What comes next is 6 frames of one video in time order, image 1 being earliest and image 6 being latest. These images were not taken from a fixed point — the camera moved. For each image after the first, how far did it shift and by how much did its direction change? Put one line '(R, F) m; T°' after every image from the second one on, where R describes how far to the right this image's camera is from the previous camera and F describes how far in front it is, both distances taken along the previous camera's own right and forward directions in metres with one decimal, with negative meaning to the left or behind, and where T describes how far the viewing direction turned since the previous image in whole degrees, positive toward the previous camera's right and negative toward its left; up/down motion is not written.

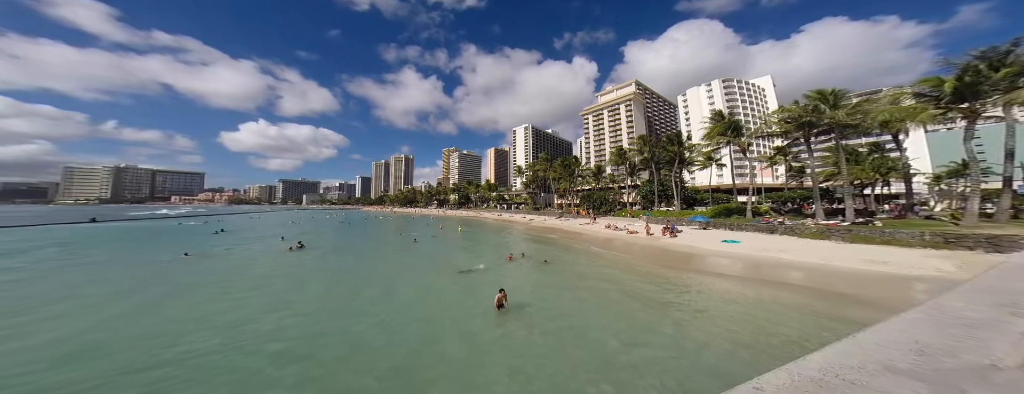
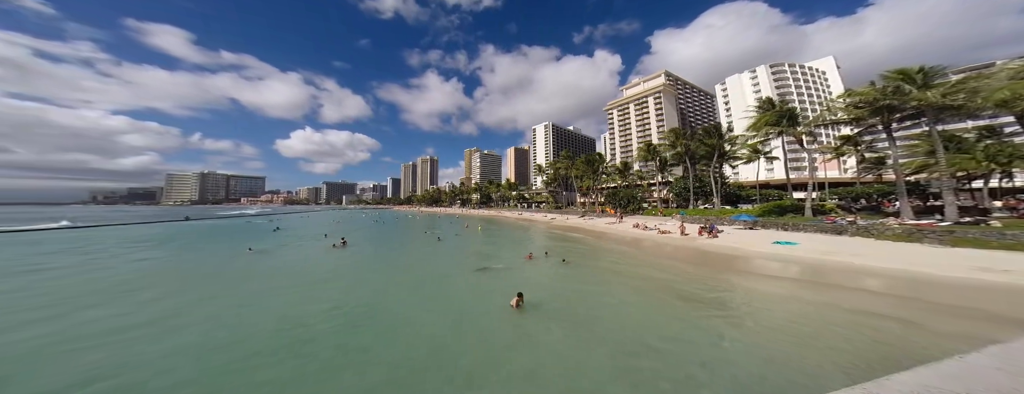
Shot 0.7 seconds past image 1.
(-0.3, +0.1) m; -5°
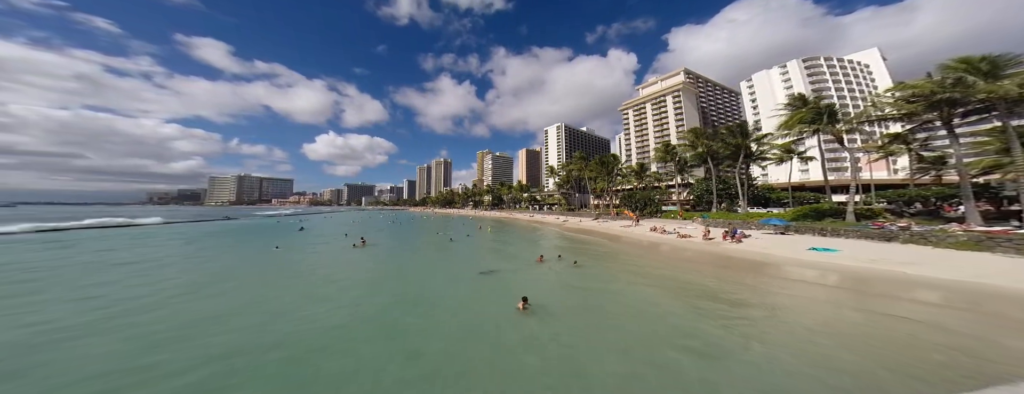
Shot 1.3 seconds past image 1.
(-0.2, +0.1) m; -3°
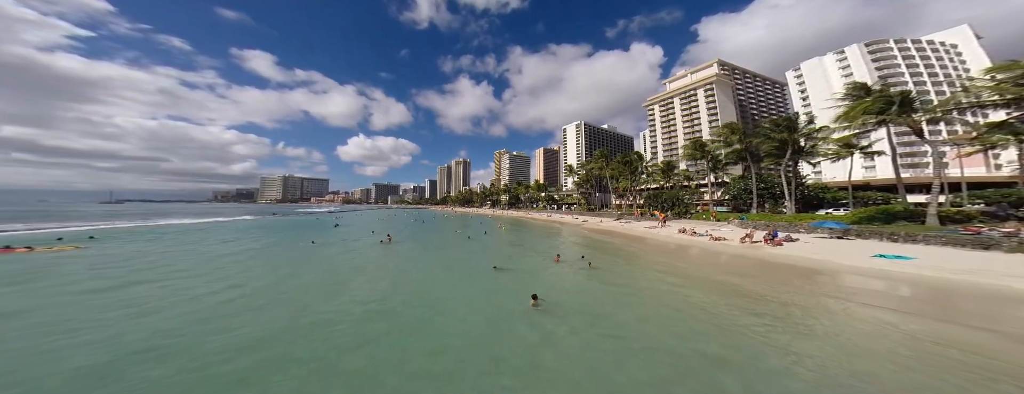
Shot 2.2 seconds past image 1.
(-0.3, +0.2) m; -5°
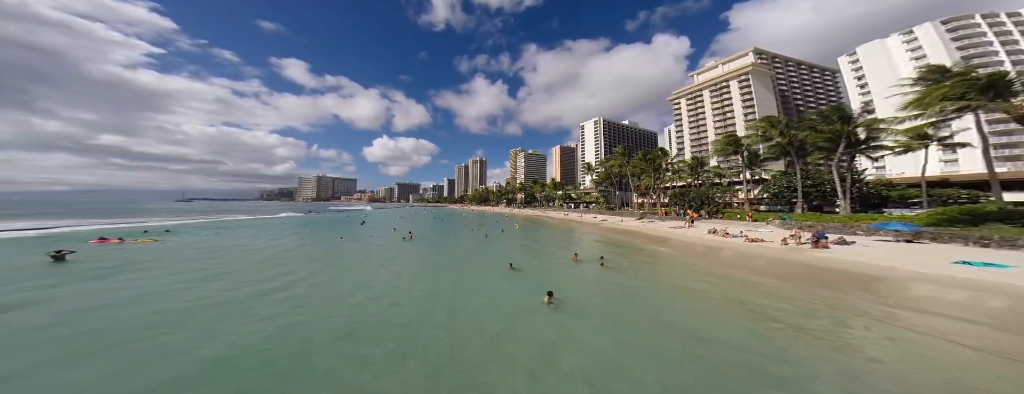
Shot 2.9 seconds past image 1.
(-0.3, +0.2) m; -4°
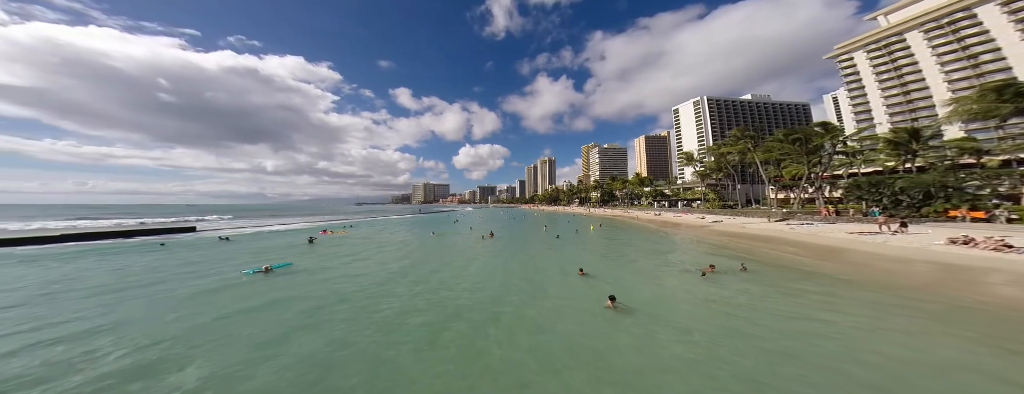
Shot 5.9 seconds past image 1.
(-3.1, +0.9) m; -20°
